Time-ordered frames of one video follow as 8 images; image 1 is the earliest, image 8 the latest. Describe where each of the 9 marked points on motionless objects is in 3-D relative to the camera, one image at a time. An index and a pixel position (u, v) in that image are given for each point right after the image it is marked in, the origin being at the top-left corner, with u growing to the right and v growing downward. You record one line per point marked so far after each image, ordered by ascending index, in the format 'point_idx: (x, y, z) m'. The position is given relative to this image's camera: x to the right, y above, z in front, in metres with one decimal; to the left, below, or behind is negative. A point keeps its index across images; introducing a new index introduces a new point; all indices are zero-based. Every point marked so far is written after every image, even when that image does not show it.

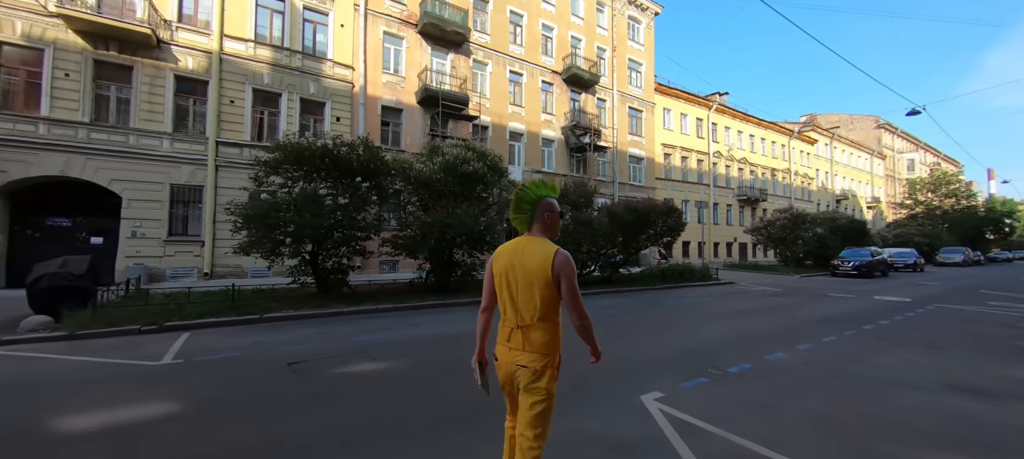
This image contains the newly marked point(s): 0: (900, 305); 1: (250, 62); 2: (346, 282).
0: (+12.5, -2.4, +12.0) m
1: (-11.2, +7.2, +15.8) m
2: (-5.0, -1.5, +11.0) m
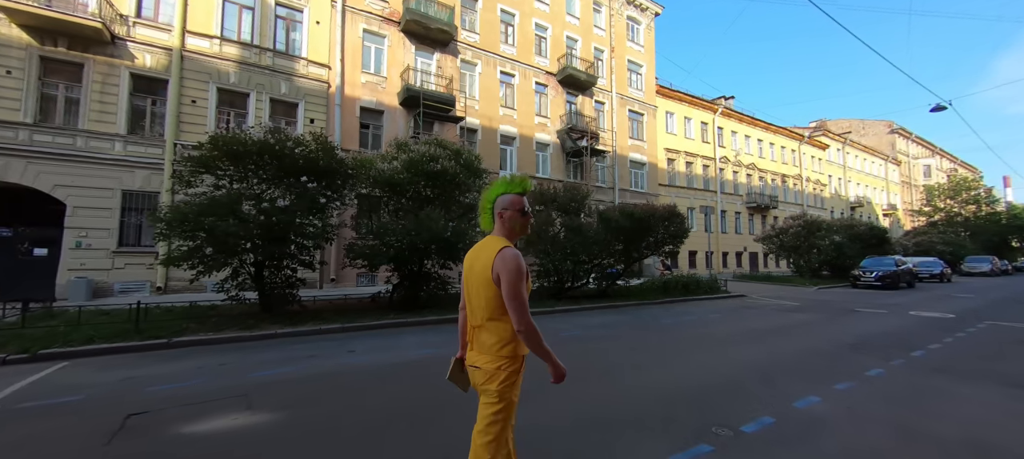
0: (+11.9, -2.6, +10.2) m
1: (-11.8, +6.8, +14.7) m
2: (-5.7, -1.7, +9.6) m
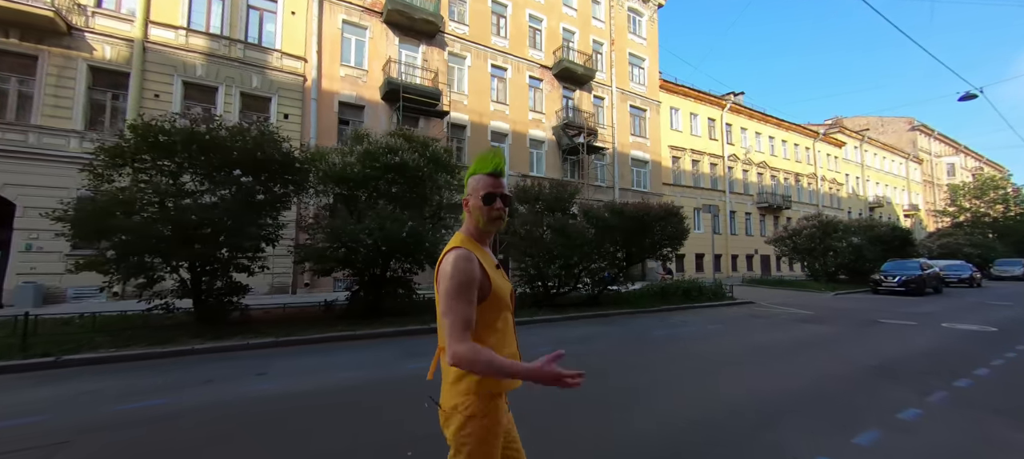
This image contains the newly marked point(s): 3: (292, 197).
0: (+11.1, -2.5, +8.7) m
1: (-12.5, +6.7, +13.9) m
2: (-6.4, -1.7, +8.6) m
3: (-5.3, +0.8, +9.0) m
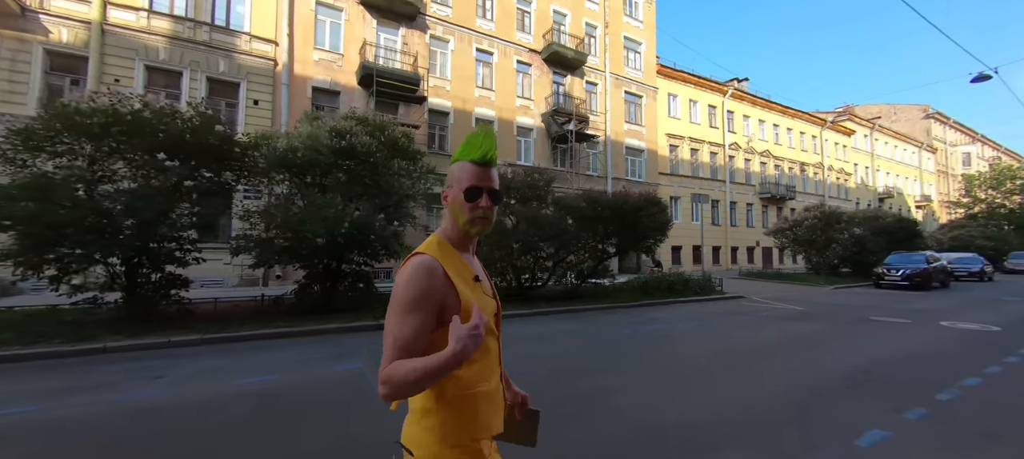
0: (+10.1, -2.3, +8.0) m
1: (-13.4, +7.1, +13.4) m
2: (-7.4, -1.5, +8.1) m
3: (-6.2, +1.0, +8.4) m
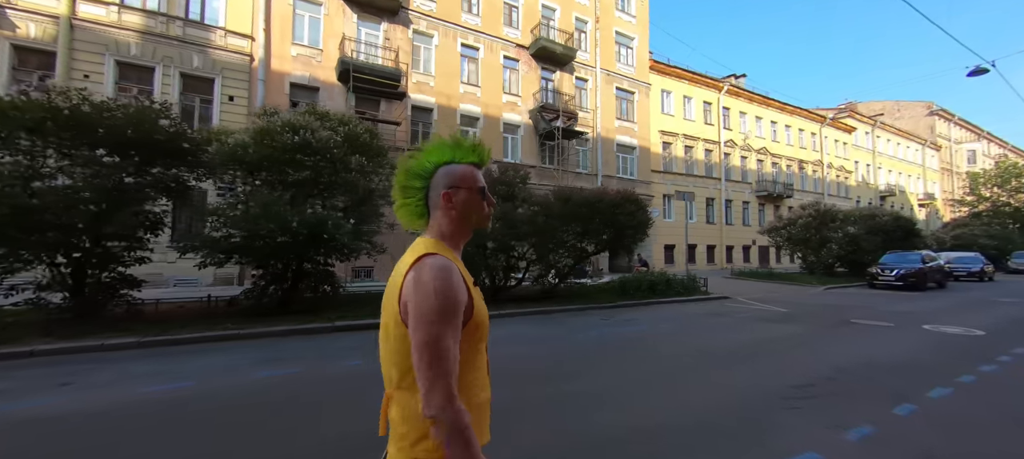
0: (+9.3, -2.3, +7.6) m
1: (-14.2, +7.1, +13.1) m
2: (-8.3, -1.5, +7.8) m
3: (-7.1, +1.1, +8.1) m
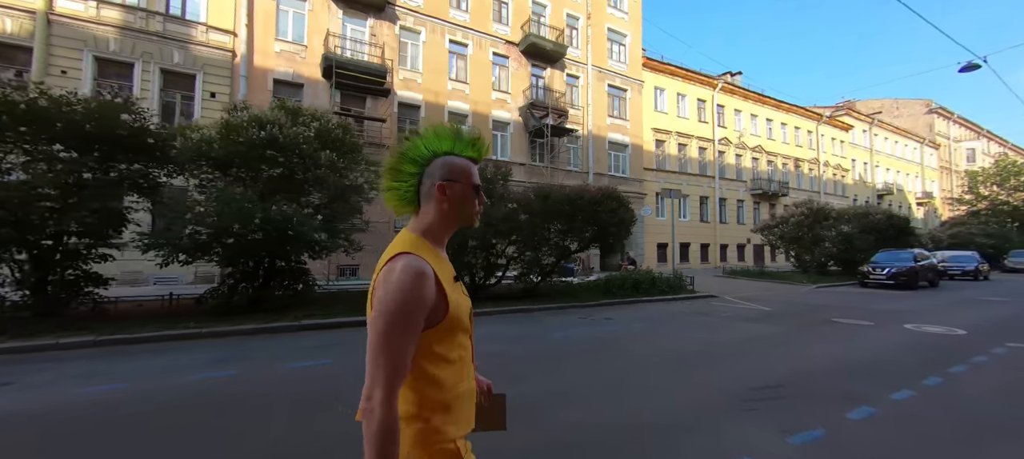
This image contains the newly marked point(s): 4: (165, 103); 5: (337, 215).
0: (+8.6, -2.2, +7.4) m
1: (-14.8, +7.2, +13.0) m
2: (-8.9, -1.4, +7.7) m
3: (-7.7, +1.1, +8.0) m
4: (-13.1, +4.8, +14.0) m
5: (-4.4, +0.4, +9.1) m
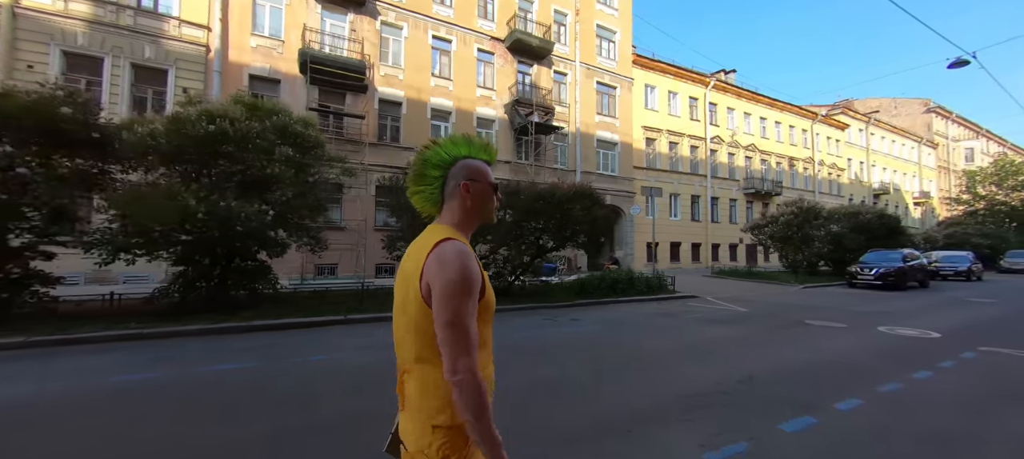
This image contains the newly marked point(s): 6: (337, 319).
0: (+7.8, -2.2, +7.1) m
1: (-15.6, +7.3, +12.7) m
2: (-9.8, -1.4, +7.5) m
3: (-8.6, +1.2, +7.8) m
4: (-14.0, +4.8, +13.7) m
5: (-5.2, +0.4, +8.9) m
6: (-3.9, -2.0, +8.1) m
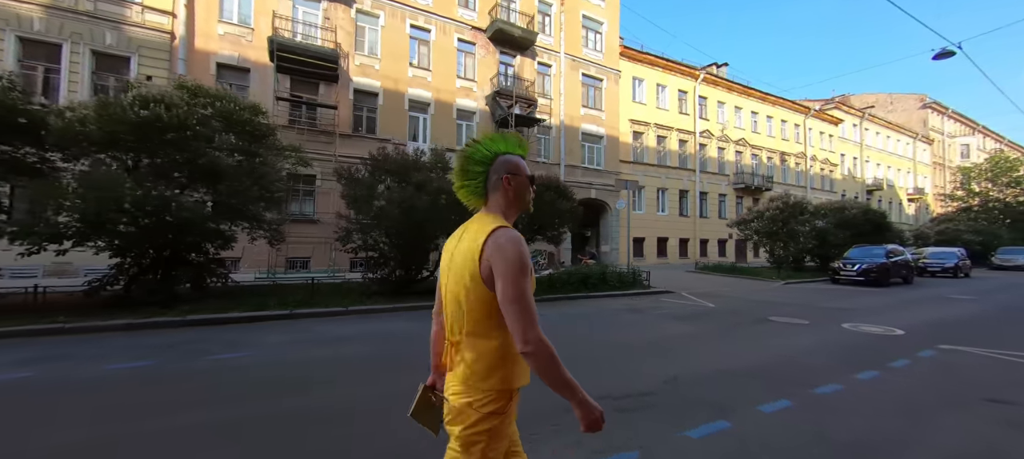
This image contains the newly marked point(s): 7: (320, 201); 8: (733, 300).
0: (+6.7, -2.1, +6.9) m
1: (-16.6, +7.6, +12.3) m
2: (-10.8, -1.2, +7.2) m
3: (-9.6, +1.4, +7.4) m
4: (-15.0, +5.1, +13.3) m
5: (-6.2, +0.6, +8.5) m
6: (-4.9, -1.8, +7.8) m
7: (-8.3, +1.2, +16.0) m
8: (+7.0, -2.2, +11.7) m
